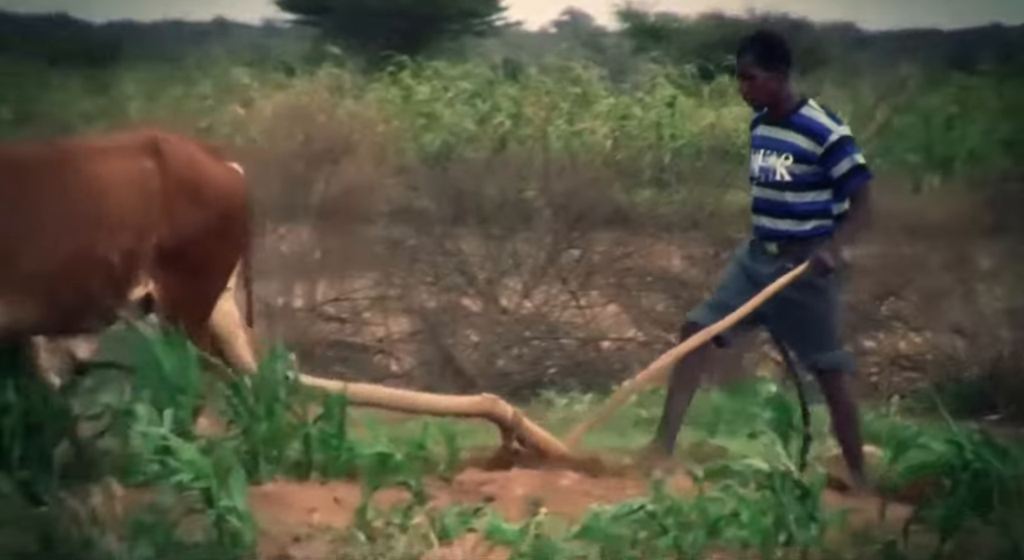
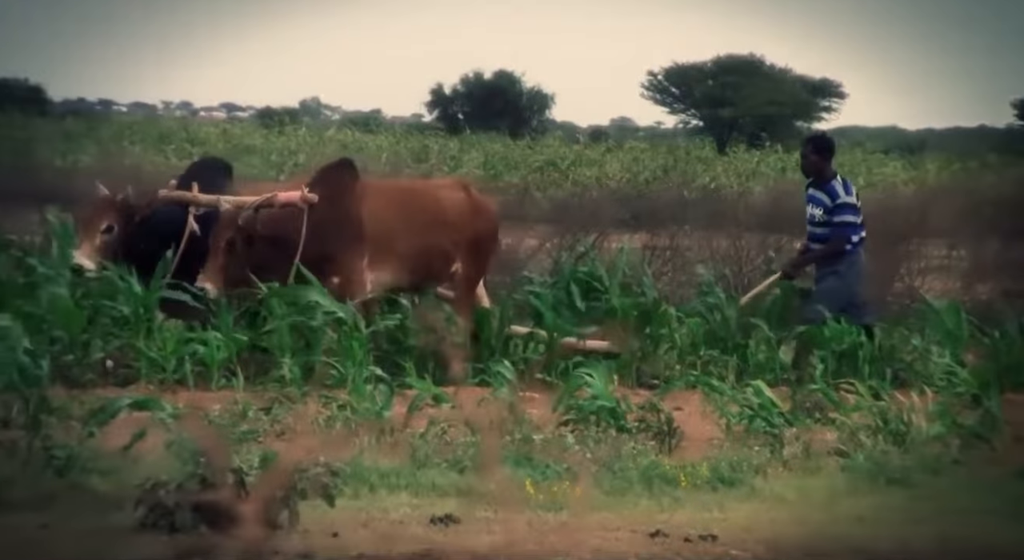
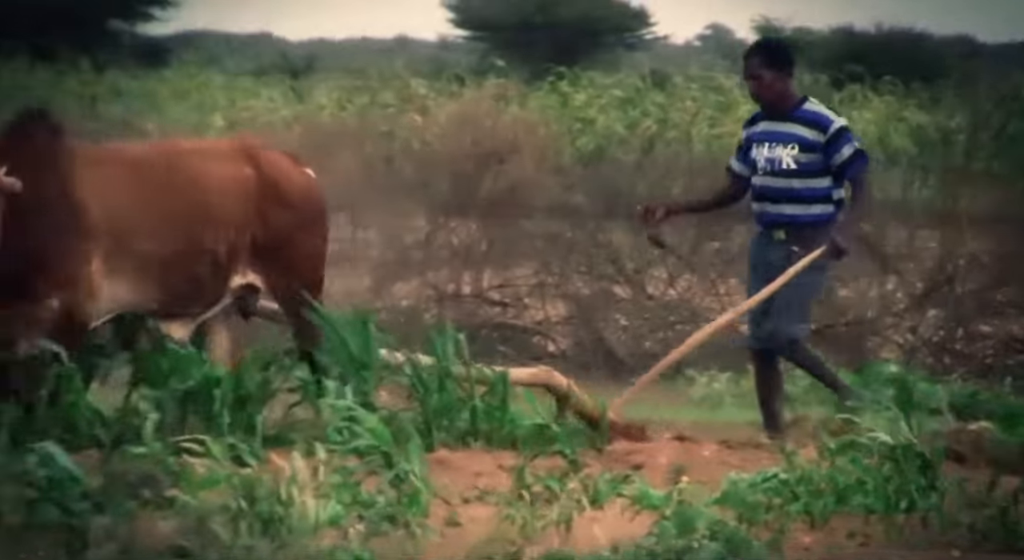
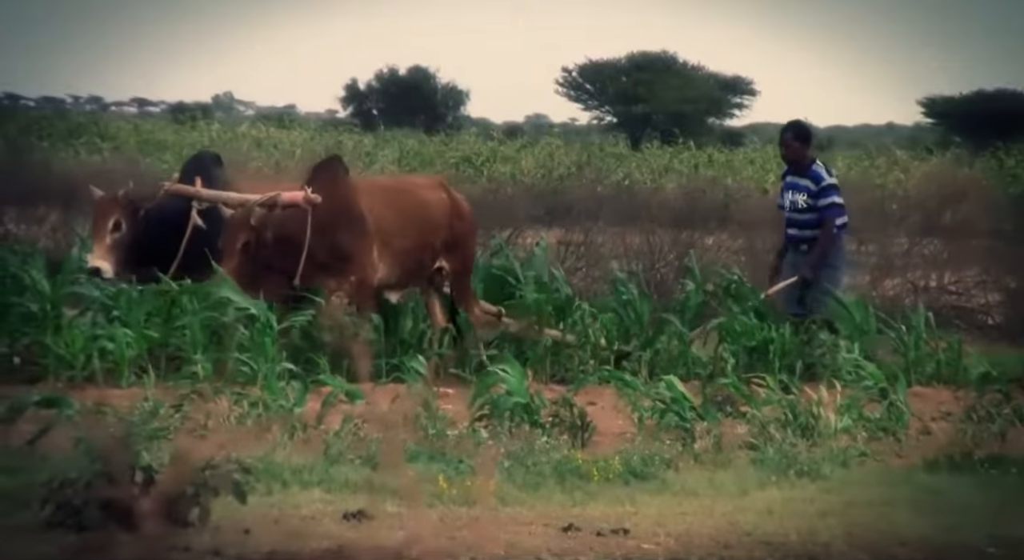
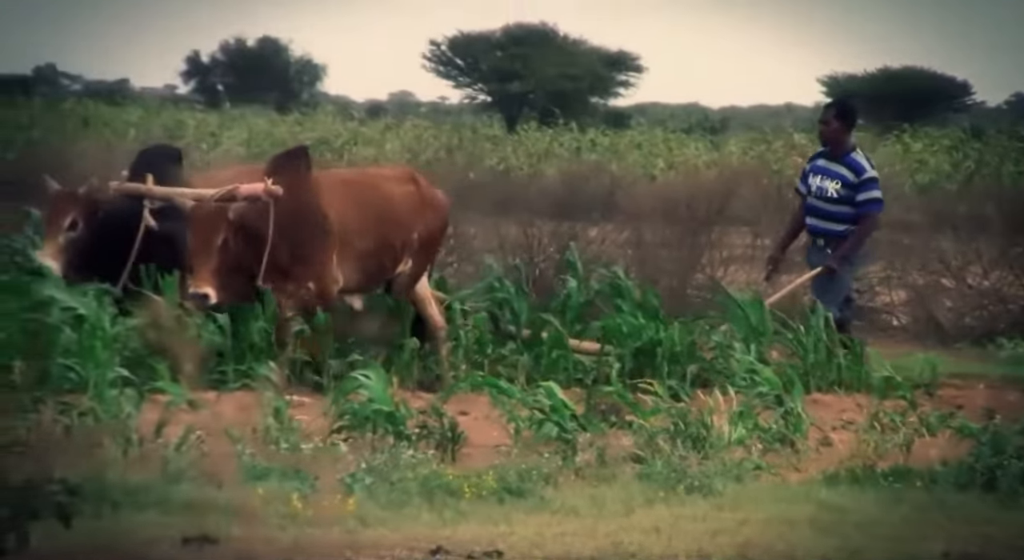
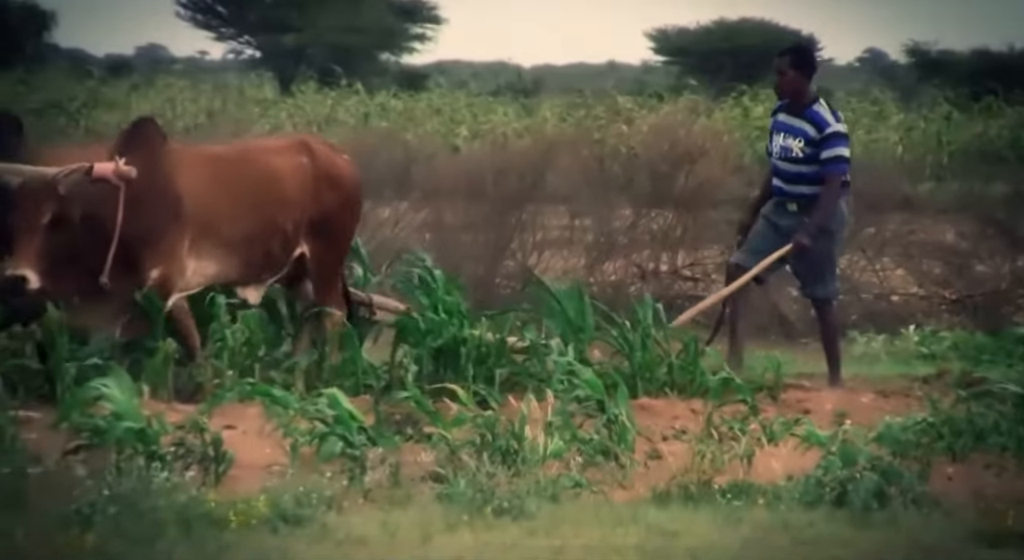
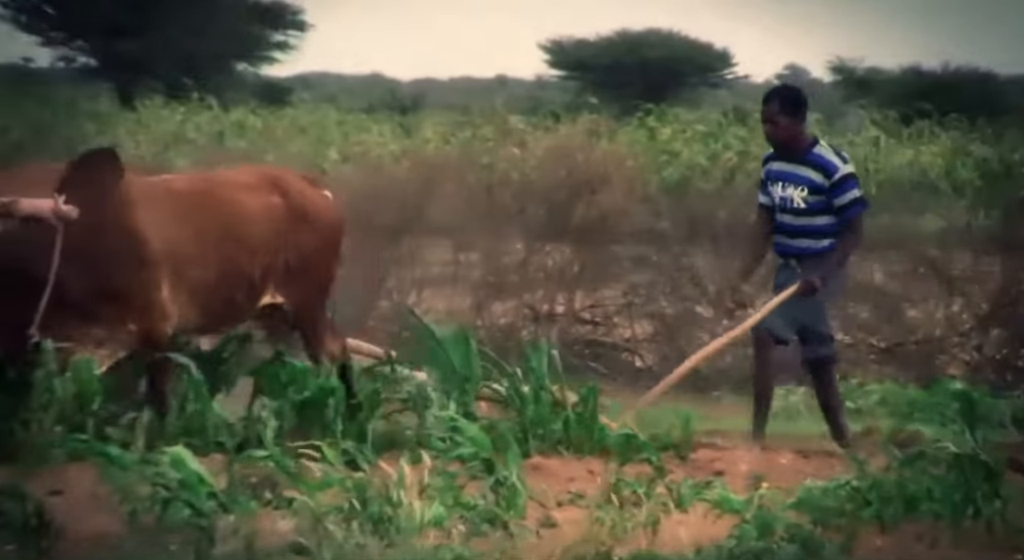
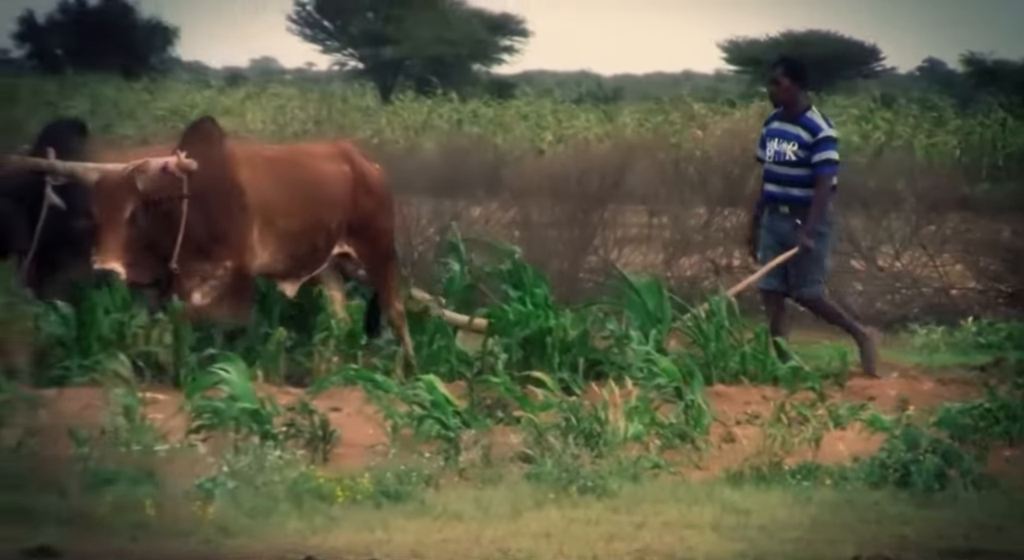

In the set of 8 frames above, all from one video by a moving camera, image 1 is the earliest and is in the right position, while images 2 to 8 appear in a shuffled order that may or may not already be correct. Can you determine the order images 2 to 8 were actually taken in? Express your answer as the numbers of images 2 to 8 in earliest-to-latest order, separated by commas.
3, 7, 6, 8, 5, 4, 2
